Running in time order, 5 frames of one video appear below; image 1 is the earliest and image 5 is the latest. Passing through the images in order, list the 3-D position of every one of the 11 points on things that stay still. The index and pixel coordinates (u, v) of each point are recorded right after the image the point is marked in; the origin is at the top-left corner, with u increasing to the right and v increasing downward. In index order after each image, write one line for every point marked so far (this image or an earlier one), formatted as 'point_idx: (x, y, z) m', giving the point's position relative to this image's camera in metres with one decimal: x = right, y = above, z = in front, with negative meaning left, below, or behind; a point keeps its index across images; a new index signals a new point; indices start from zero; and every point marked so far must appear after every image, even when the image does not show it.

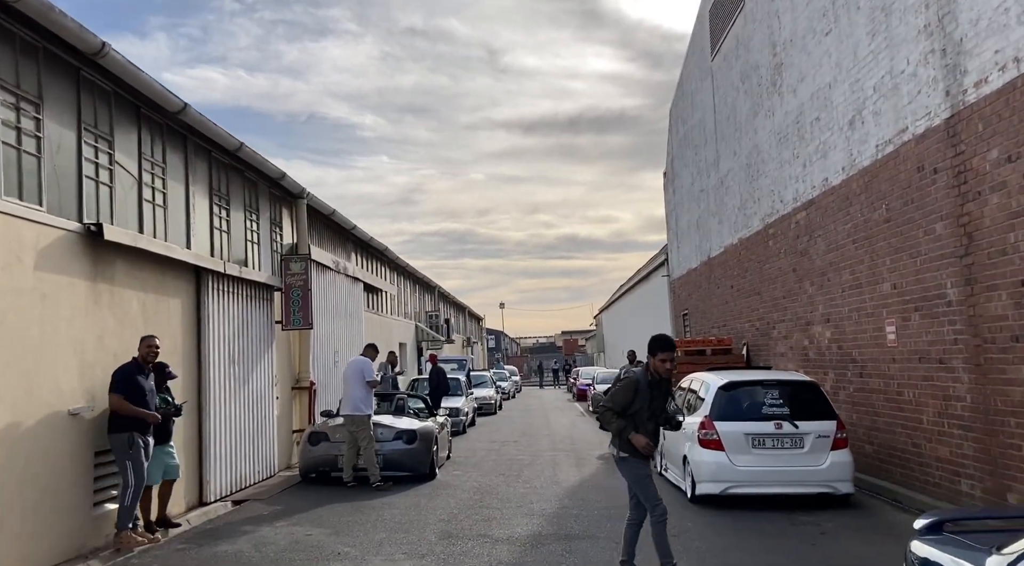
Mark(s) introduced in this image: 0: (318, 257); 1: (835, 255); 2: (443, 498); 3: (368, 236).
0: (-3.6, +0.5, +13.8) m
1: (+4.4, +0.4, +10.0) m
2: (-0.9, -2.7, +9.3) m
3: (-3.4, +1.1, +18.0) m
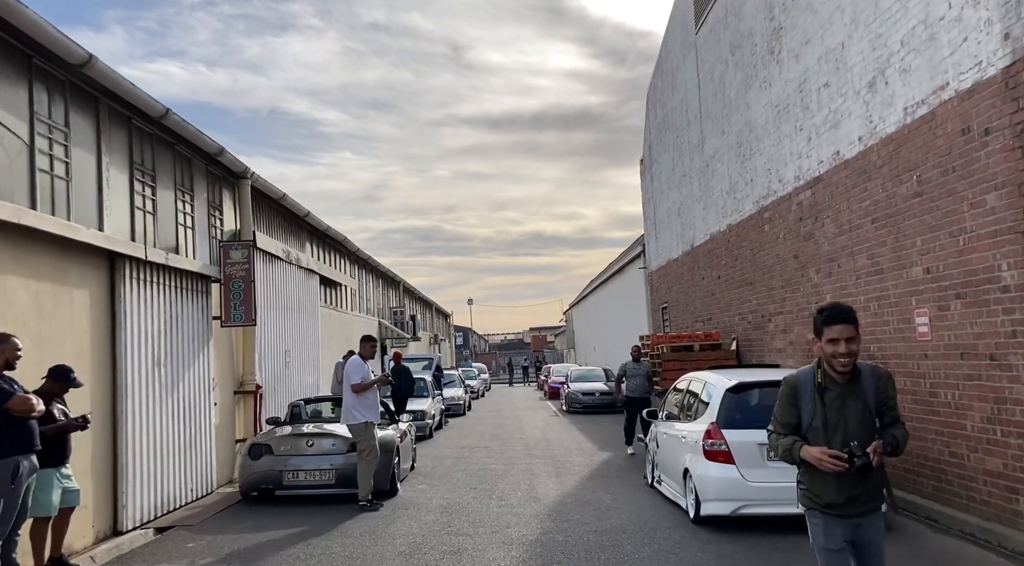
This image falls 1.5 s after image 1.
0: (-4.1, +0.6, +12.3) m
1: (+4.0, +0.5, +8.9) m
2: (-1.1, -2.5, +7.9) m
3: (-4.1, +1.3, +16.5) m
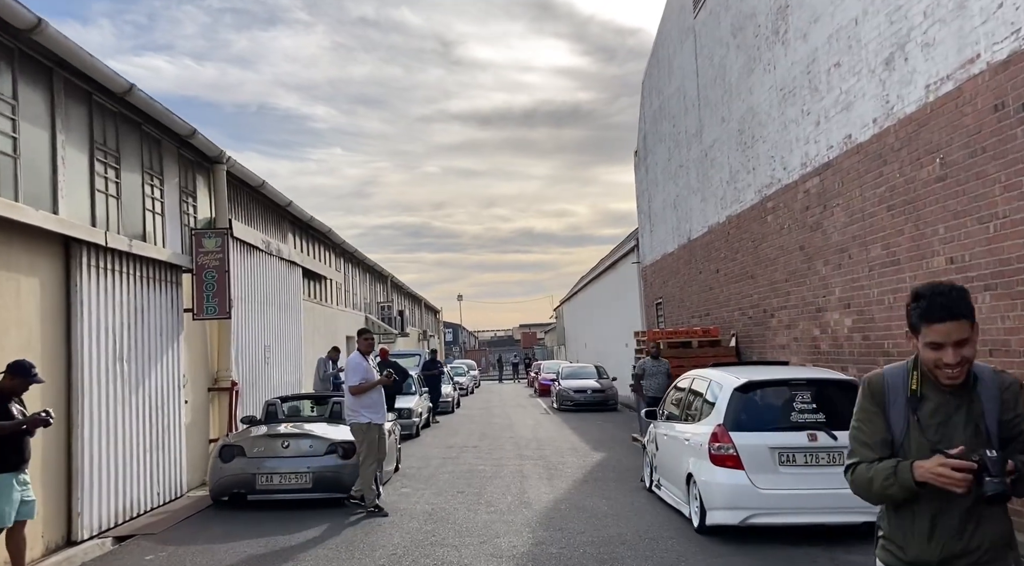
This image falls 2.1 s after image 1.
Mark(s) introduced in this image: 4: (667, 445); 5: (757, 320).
0: (-4.2, +0.8, +11.7) m
1: (+3.9, +0.6, +8.4) m
2: (-1.2, -2.4, +7.3) m
3: (-4.3, +1.4, +15.8) m
4: (+1.7, -1.7, +8.0) m
5: (+3.9, -0.6, +12.0) m
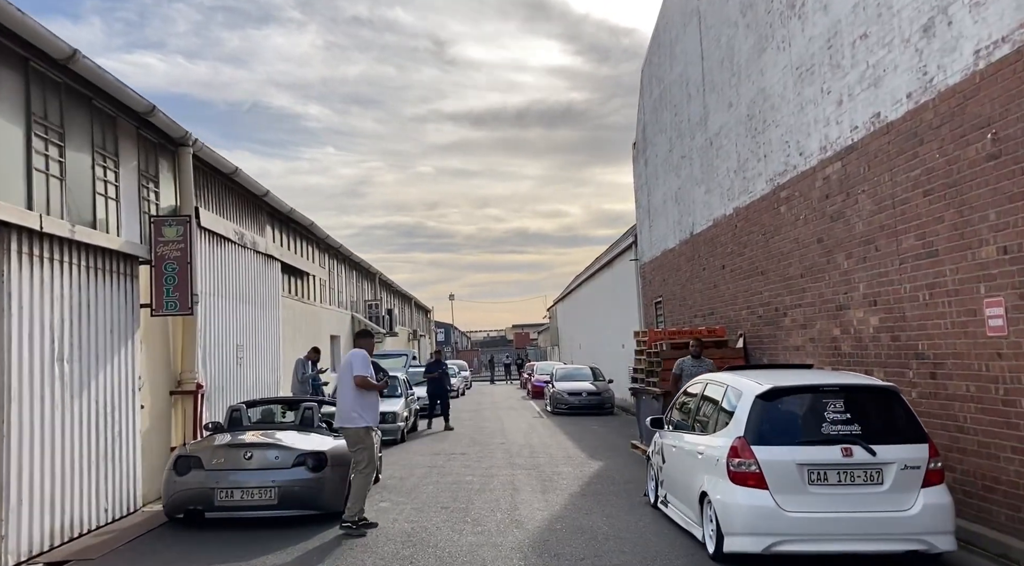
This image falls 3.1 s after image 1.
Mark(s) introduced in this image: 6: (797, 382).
0: (-4.3, +0.9, +10.8) m
1: (+3.8, +0.7, +7.5) m
2: (-1.3, -2.3, +6.4) m
3: (-4.5, +1.5, +14.9) m
4: (+1.6, -1.7, +7.1) m
5: (+3.8, -0.5, +11.1) m
6: (+2.3, -0.8, +6.1) m
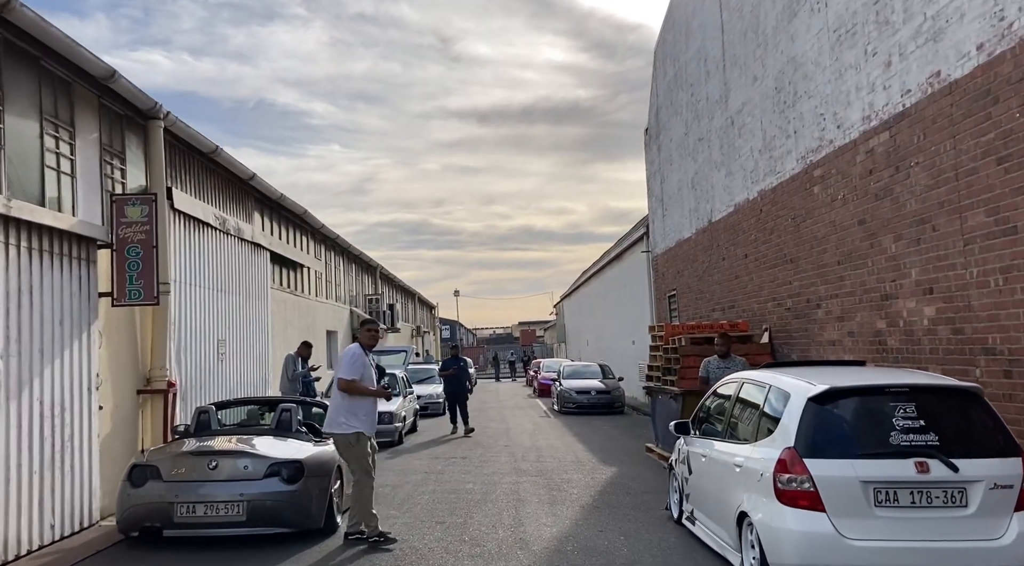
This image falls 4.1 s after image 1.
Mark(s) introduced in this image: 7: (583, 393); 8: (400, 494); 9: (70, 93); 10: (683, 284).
0: (-4.3, +1.0, +9.8) m
1: (+3.9, +0.8, +6.5) m
2: (-1.3, -2.2, +5.5) m
3: (-4.4, +1.7, +14.0) m
4: (+1.6, -1.5, +6.2) m
5: (+3.8, -0.4, +10.1) m
6: (+2.3, -0.7, +5.1) m
7: (+1.8, -2.8, +18.9) m
8: (-1.3, -2.5, +8.8) m
9: (-4.6, +2.0, +7.8) m
10: (+3.7, 0.0, +16.0) m
